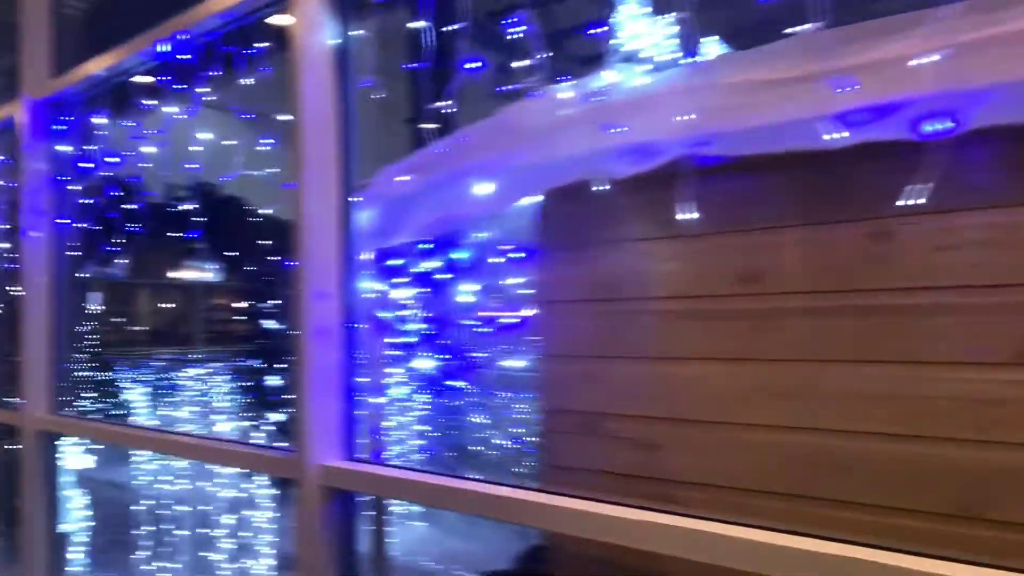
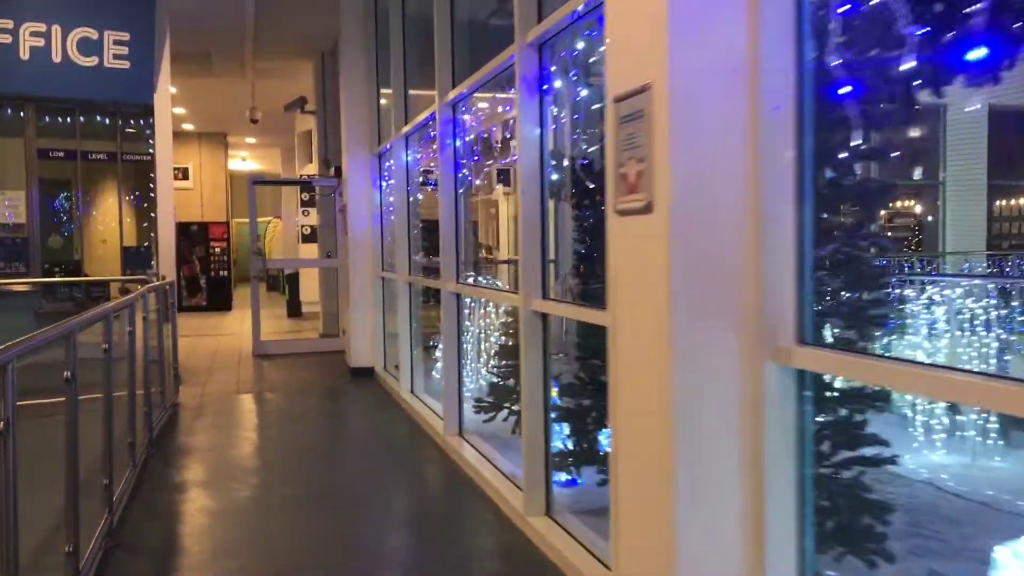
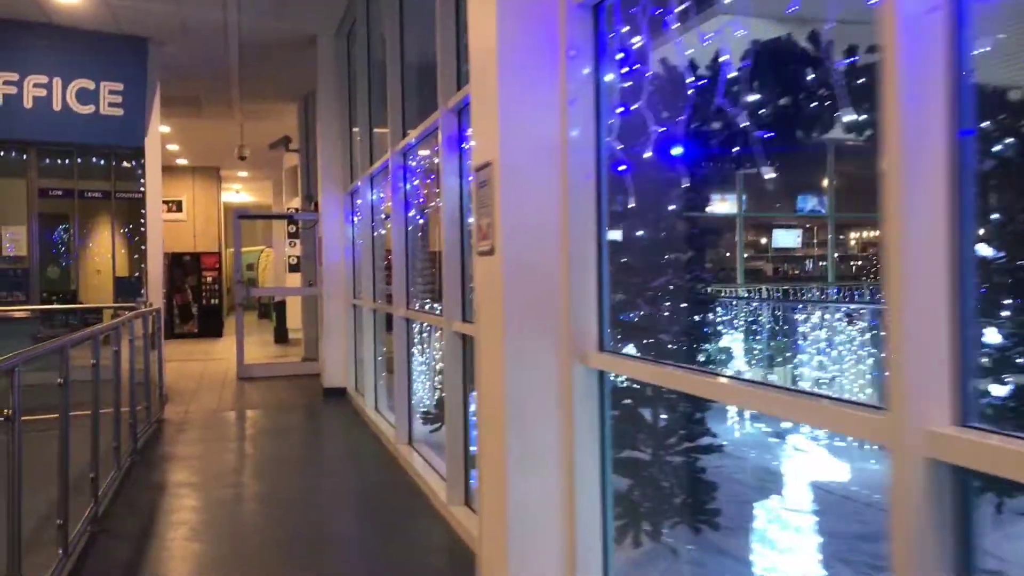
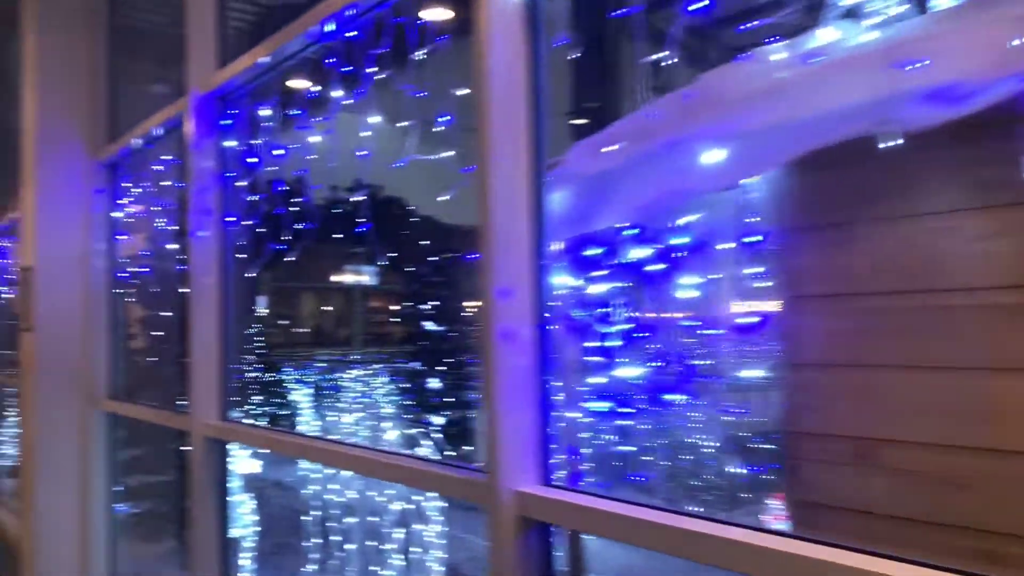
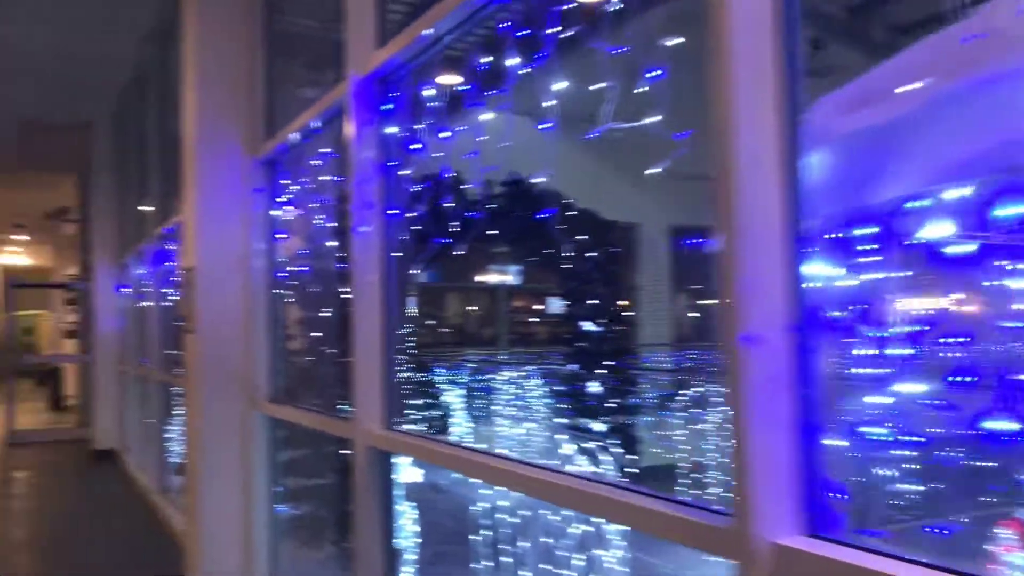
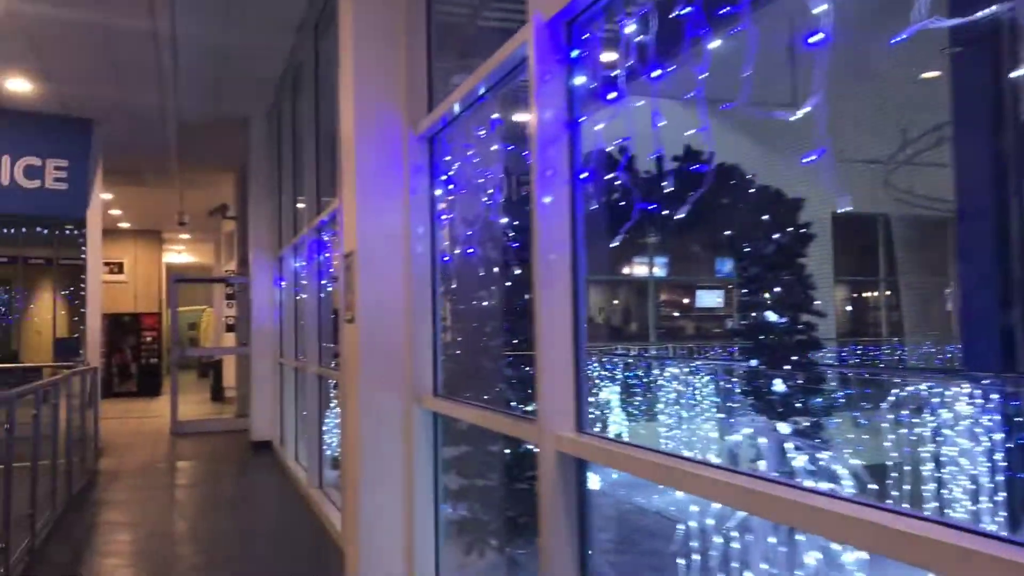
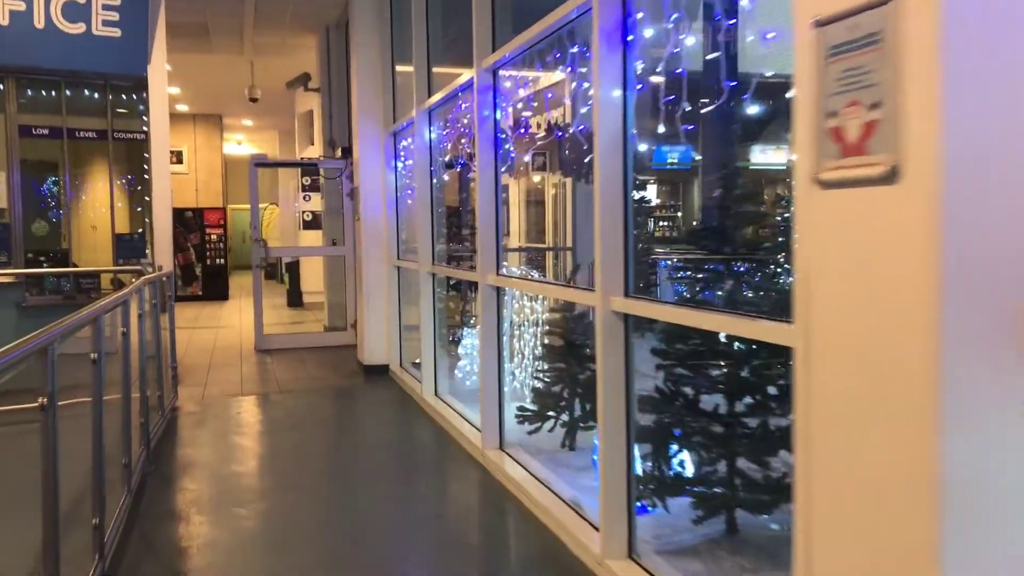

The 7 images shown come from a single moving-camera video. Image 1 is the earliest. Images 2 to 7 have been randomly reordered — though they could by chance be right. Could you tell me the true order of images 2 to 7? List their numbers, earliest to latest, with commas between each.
4, 5, 6, 3, 2, 7
